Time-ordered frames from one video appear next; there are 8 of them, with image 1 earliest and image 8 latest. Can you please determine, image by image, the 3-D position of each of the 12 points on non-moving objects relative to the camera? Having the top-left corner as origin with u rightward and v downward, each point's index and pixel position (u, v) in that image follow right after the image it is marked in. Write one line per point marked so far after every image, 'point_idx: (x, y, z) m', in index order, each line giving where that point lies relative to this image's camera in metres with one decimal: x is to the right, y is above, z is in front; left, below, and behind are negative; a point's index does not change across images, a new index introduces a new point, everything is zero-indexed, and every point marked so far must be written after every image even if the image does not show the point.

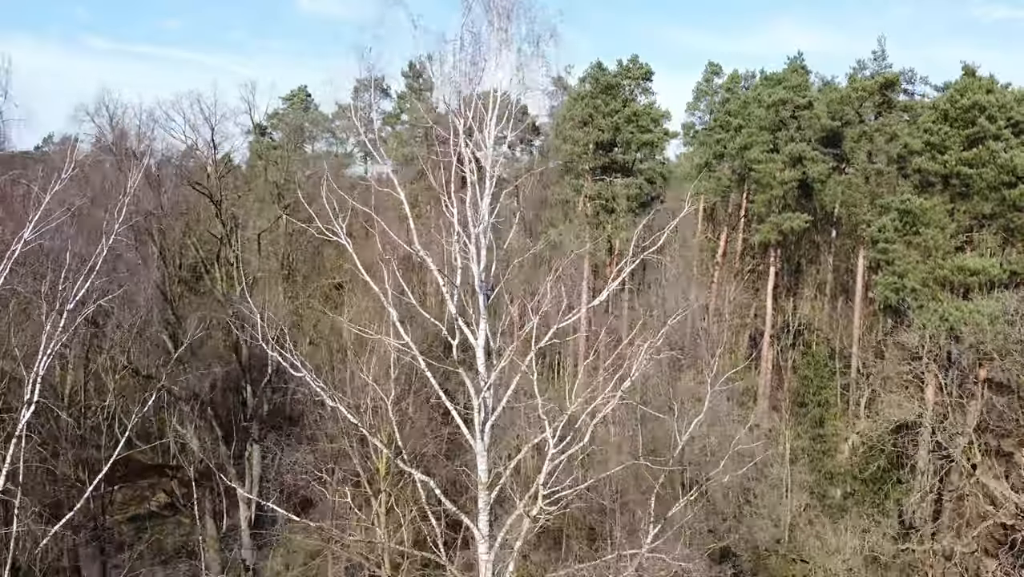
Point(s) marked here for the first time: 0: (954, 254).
0: (+6.8, +0.5, +16.6) m
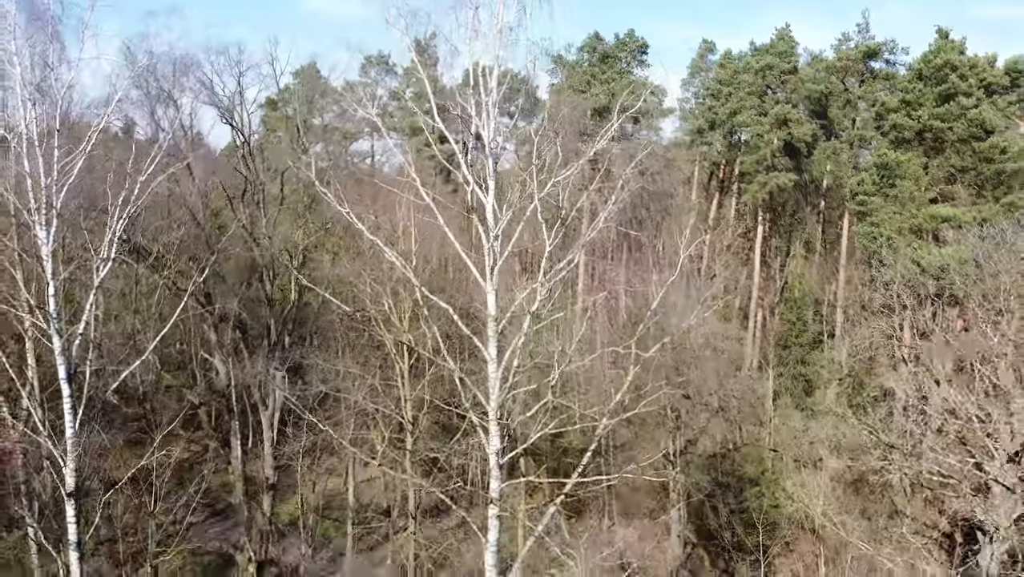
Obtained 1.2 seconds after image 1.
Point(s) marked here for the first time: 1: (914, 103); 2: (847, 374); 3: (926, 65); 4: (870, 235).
0: (+6.9, +1.4, +17.7) m
1: (+6.9, +3.3, +18.9) m
2: (+5.5, -1.4, +17.7) m
3: (+7.2, +3.9, +19.2) m
4: (+6.3, +0.9, +18.9) m
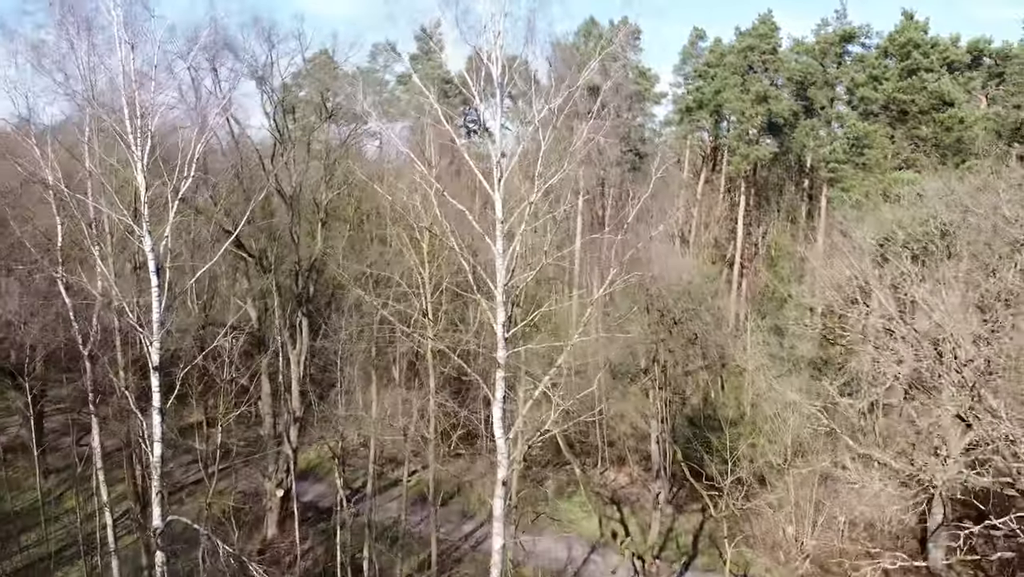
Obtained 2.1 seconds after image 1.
0: (+6.9, +2.1, +19.3) m
1: (+6.9, +4.0, +20.6) m
2: (+5.5, -0.7, +19.3) m
3: (+7.2, +4.6, +20.9) m
4: (+6.3, +1.7, +20.6) m
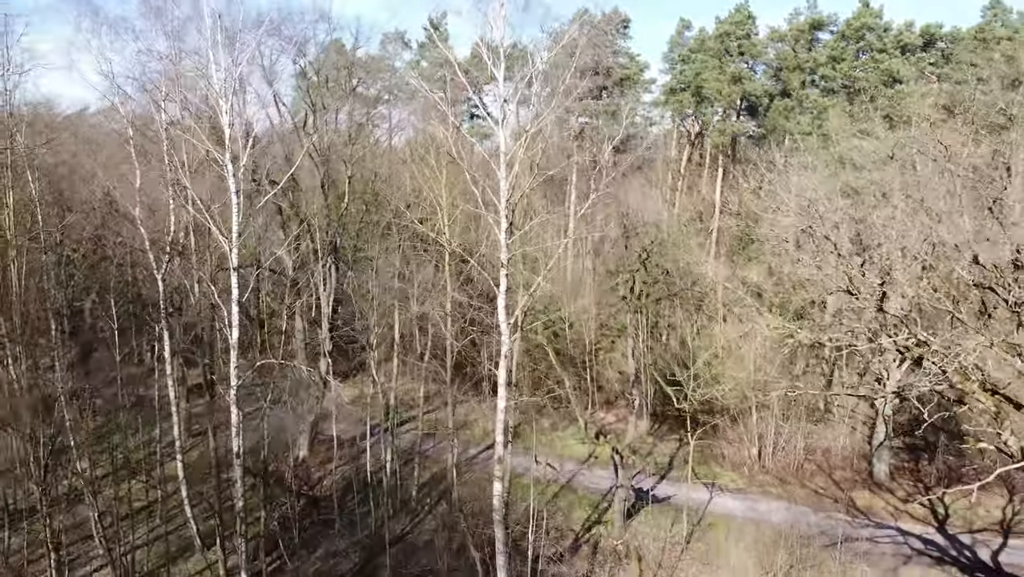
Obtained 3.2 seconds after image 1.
0: (+6.9, +3.0, +21.8) m
1: (+7.0, +4.9, +23.0) m
2: (+5.5, +0.2, +21.8) m
3: (+7.2, +5.5, +23.3) m
4: (+6.3, +2.6, +23.1) m
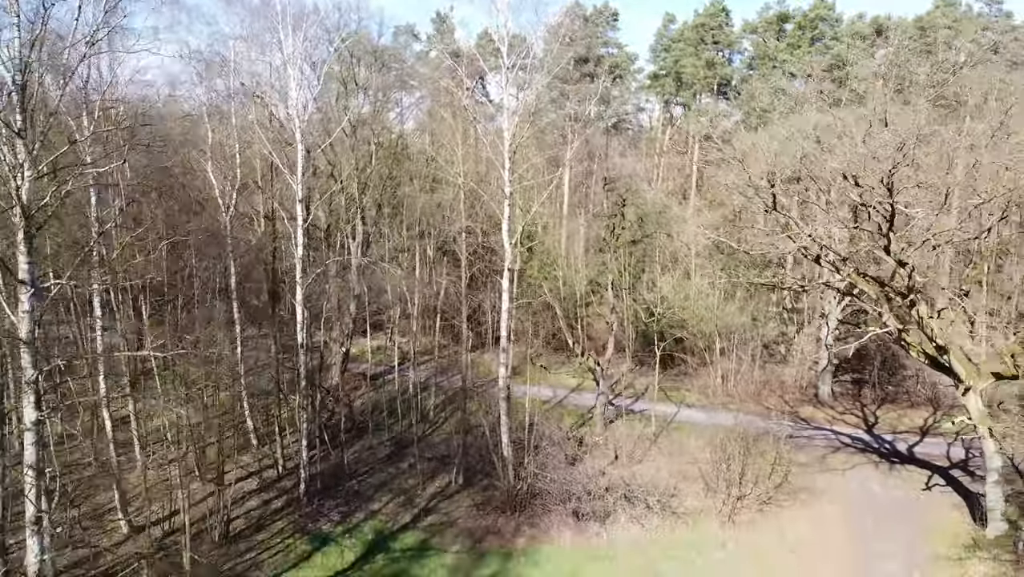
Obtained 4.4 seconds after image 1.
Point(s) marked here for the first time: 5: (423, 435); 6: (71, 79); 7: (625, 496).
0: (+6.9, +4.0, +25.1) m
1: (+7.0, +5.9, +26.4) m
2: (+5.5, +1.2, +25.1) m
3: (+7.2, +6.5, +26.7) m
4: (+6.4, +3.6, +26.4) m
5: (-1.6, -2.6, +19.3) m
6: (-3.2, +1.5, +7.9) m
7: (+1.6, -2.9, +15.1) m
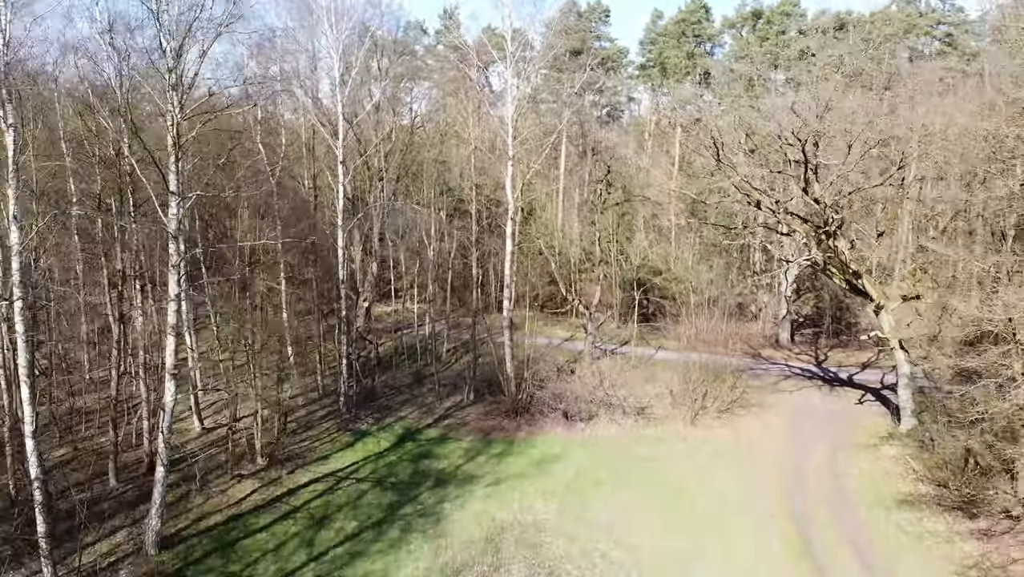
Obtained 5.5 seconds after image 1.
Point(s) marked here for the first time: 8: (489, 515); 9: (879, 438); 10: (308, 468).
0: (+6.9, +5.0, +28.4) m
1: (+7.0, +6.9, +29.6) m
2: (+5.6, +2.2, +28.4) m
3: (+7.3, +7.5, +29.9) m
4: (+6.4, +4.5, +29.6) m
5: (-1.6, -1.7, +22.5) m
6: (-3.2, +2.4, +11.1) m
7: (+1.6, -2.0, +18.3) m
8: (-0.3, -2.7, +13.0) m
9: (+5.6, -2.3, +16.4) m
10: (-2.9, -2.5, +15.2) m
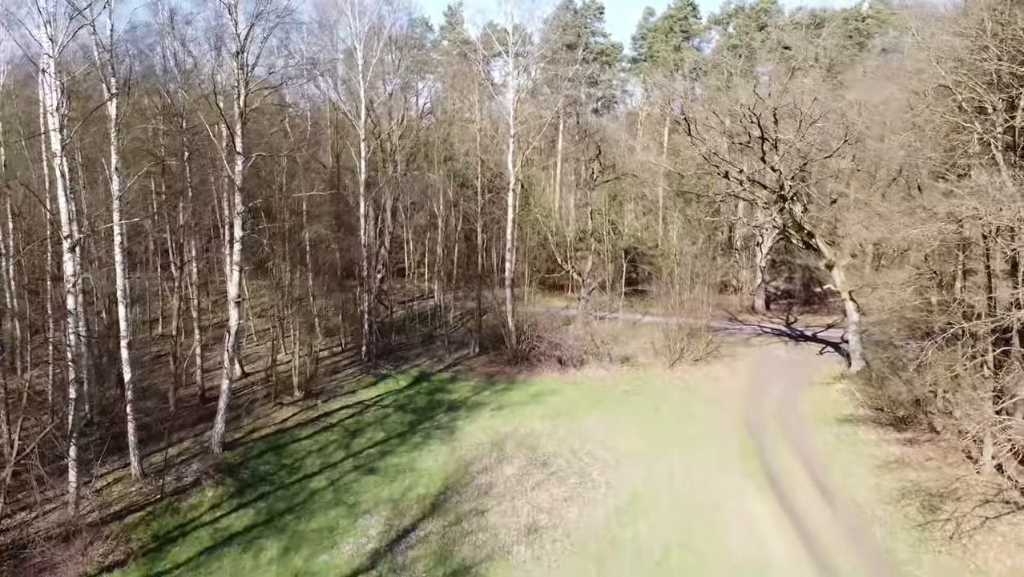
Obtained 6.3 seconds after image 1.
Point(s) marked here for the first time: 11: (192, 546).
0: (+6.9, +5.7, +30.9) m
1: (+7.0, +7.6, +32.1) m
2: (+5.6, +2.9, +30.9) m
3: (+7.3, +8.2, +32.4) m
4: (+6.4, +5.3, +32.1) m
5: (-1.5, -1.0, +25.0) m
6: (-3.1, +3.2, +13.6) m
7: (+1.6, -1.3, +20.9) m
8: (-0.3, -2.0, +15.5) m
9: (+5.6, -1.6, +18.9) m
10: (-2.8, -1.8, +17.7) m
11: (-3.1, -2.5, +10.6) m
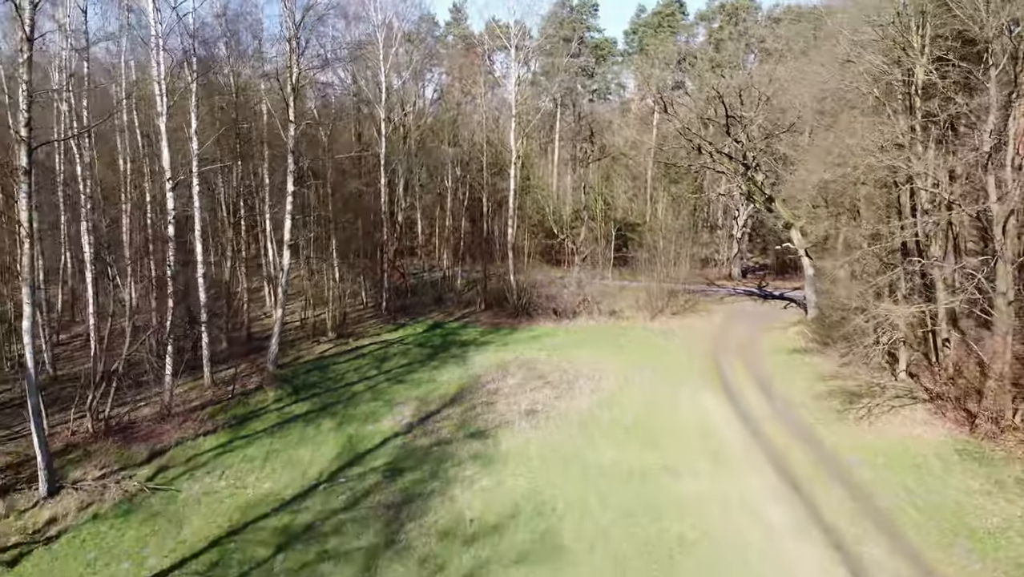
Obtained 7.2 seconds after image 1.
0: (+7.0, +6.5, +33.9) m
1: (+7.0, +8.5, +35.1) m
2: (+5.6, +3.8, +33.8) m
3: (+7.3, +9.0, +35.4) m
4: (+6.4, +6.1, +35.1) m
5: (-1.5, -0.1, +28.0) m
6: (-3.1, +4.0, +16.6) m
7: (+1.7, -0.4, +23.8) m
8: (-0.2, -1.2, +18.4) m
9: (+5.7, -0.7, +21.9) m
10: (-2.8, -1.0, +20.7) m
11: (-3.1, -1.7, +13.5) m
